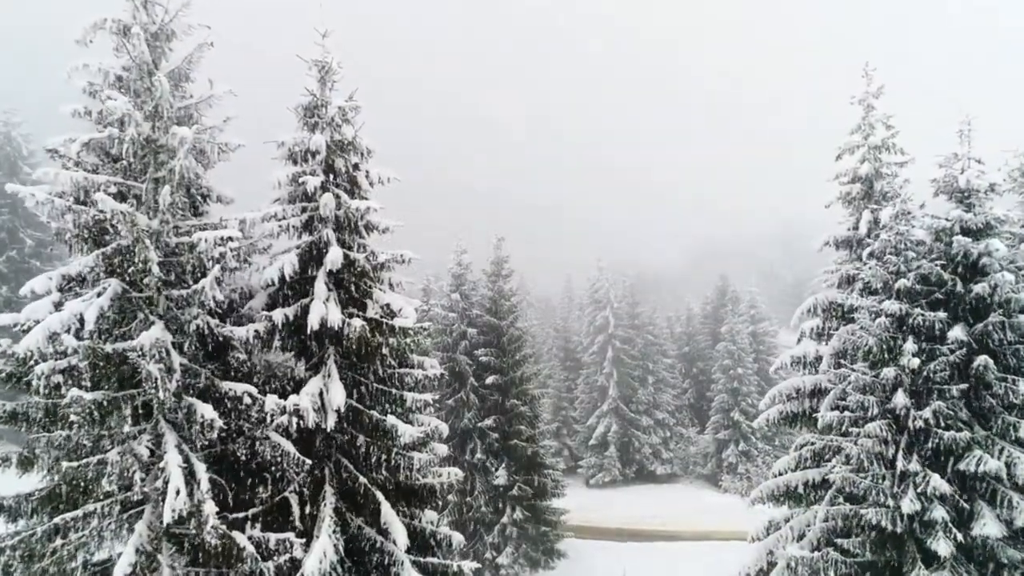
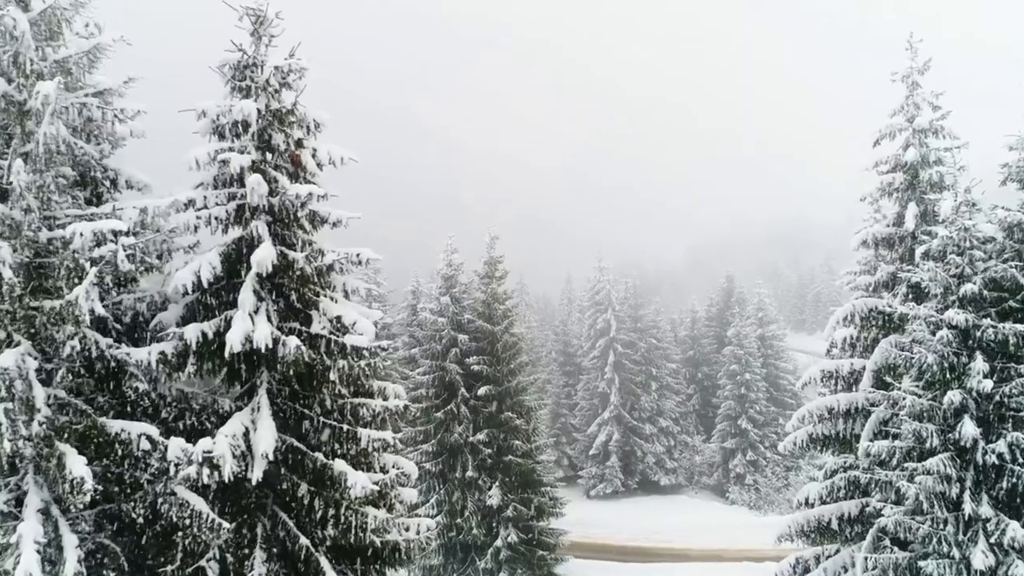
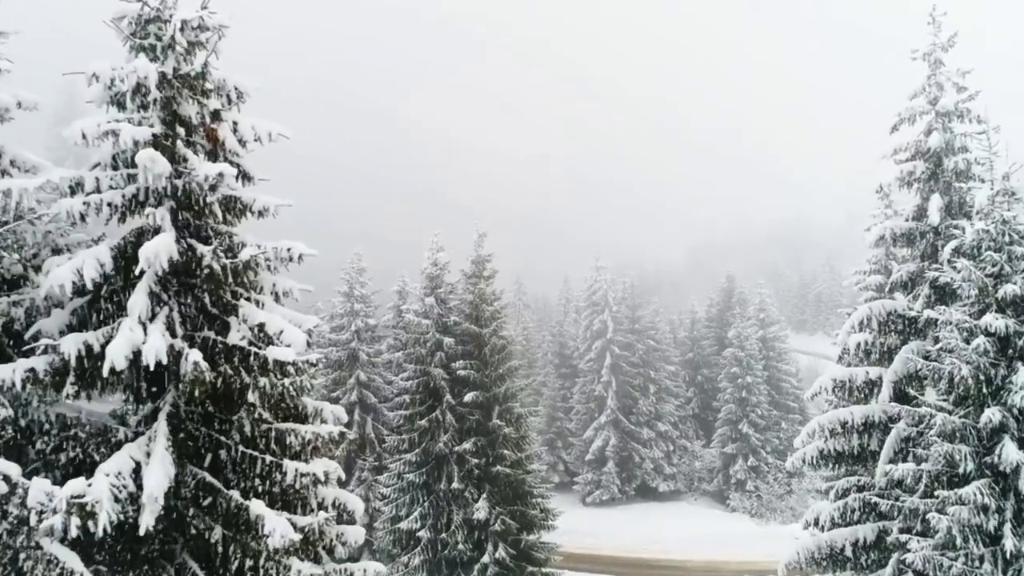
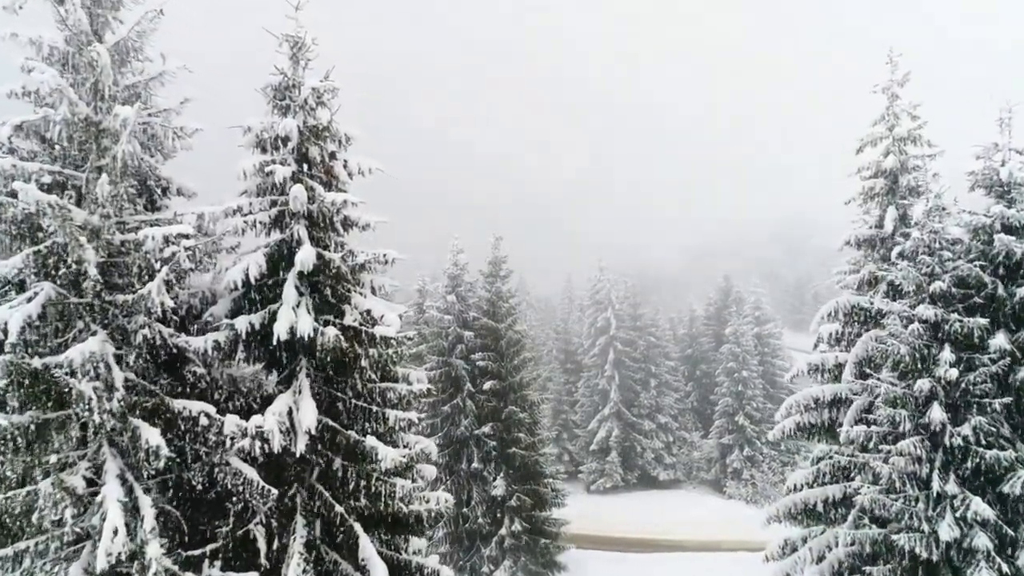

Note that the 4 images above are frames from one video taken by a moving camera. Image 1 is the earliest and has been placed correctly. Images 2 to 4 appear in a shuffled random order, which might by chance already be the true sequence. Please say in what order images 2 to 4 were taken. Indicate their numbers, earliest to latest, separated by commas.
4, 2, 3
